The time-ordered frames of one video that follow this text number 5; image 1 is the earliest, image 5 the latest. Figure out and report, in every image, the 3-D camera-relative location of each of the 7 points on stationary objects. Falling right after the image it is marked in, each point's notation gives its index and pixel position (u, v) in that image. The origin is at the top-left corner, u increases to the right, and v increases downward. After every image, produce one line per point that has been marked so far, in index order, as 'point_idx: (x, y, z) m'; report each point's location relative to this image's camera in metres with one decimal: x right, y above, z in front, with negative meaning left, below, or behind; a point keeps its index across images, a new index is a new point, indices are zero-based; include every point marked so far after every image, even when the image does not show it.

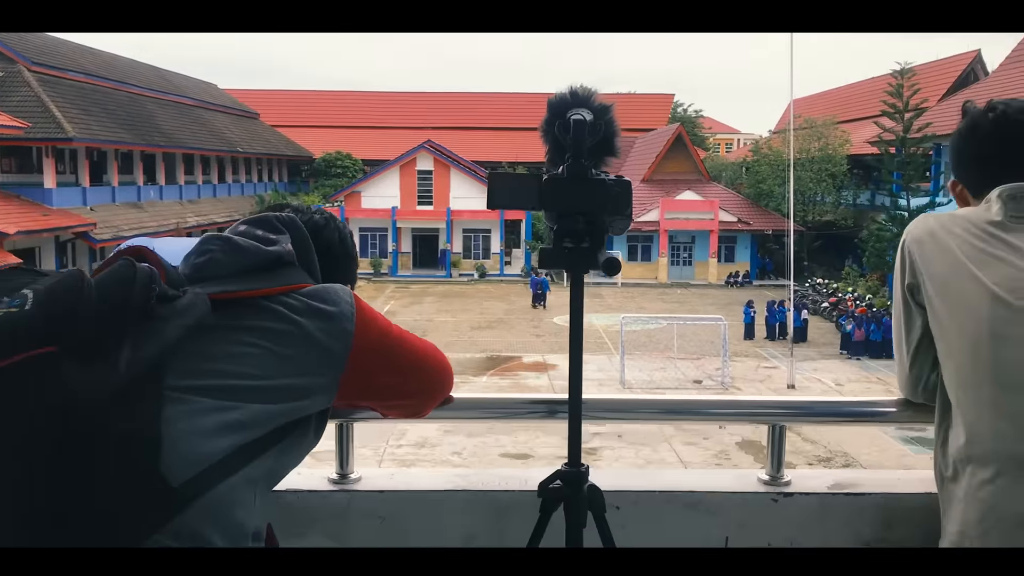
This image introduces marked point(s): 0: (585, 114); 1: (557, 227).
0: (+0.1, +0.2, +1.3) m
1: (+0.1, +0.1, +1.3) m
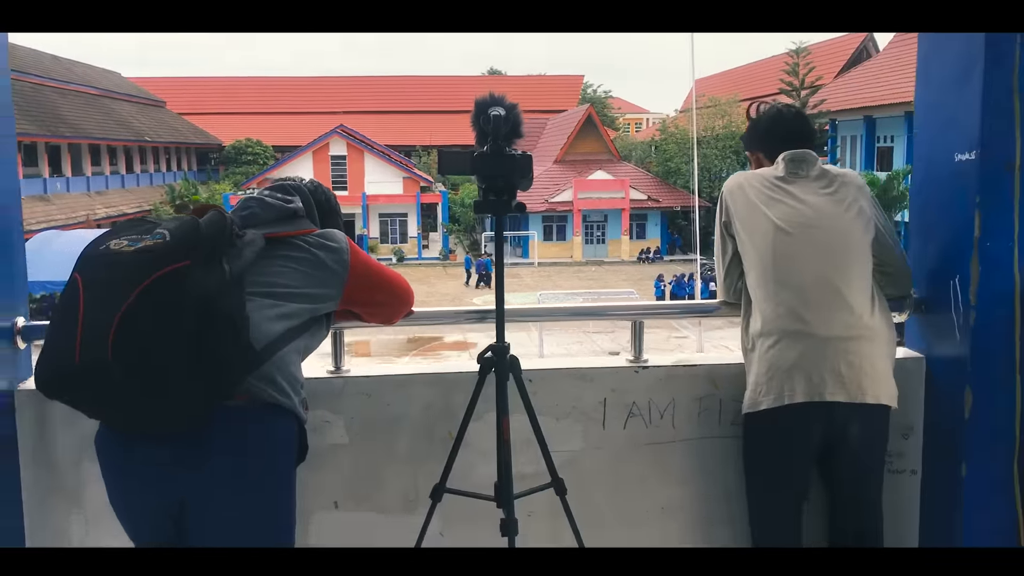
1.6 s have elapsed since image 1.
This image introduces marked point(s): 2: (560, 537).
0: (0.0, +0.3, +1.9) m
1: (-0.1, +0.2, +1.9) m
2: (+0.1, -0.5, +2.0) m
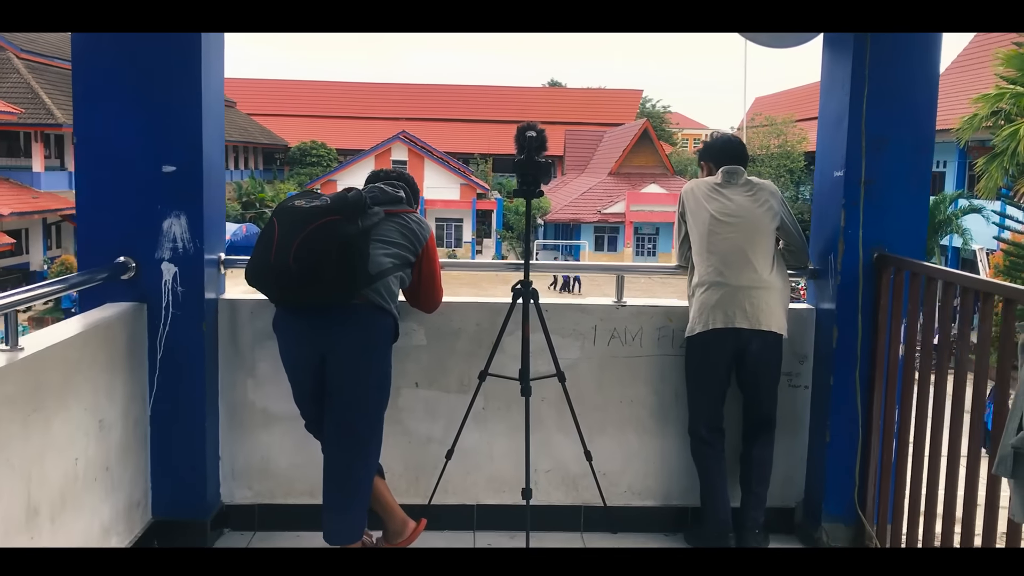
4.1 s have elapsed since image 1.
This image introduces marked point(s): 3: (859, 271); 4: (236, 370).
0: (+0.1, +0.5, +2.9) m
1: (0.0, +0.3, +2.9) m
2: (+0.2, -0.4, +3.0) m
3: (+1.0, +0.1, +2.8) m
4: (-0.8, -0.2, +3.0) m
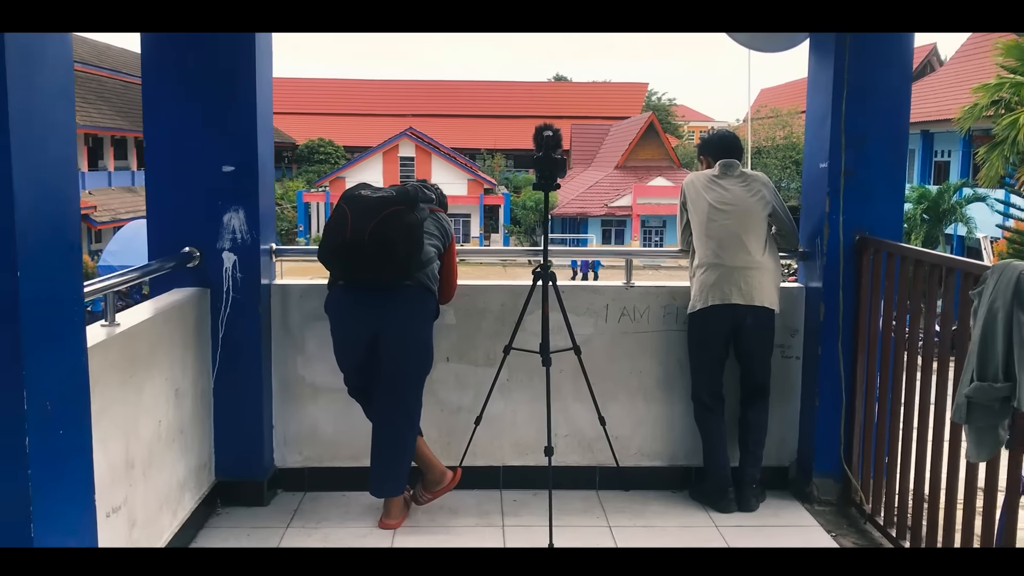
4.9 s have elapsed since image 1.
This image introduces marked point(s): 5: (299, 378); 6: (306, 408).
0: (+0.1, +0.5, +3.3) m
1: (+0.1, +0.4, +3.3) m
2: (+0.2, -0.3, +3.3) m
3: (+1.1, +0.1, +3.2) m
4: (-0.8, -0.2, +3.3) m
5: (-0.7, -0.3, +3.3) m
6: (-0.7, -0.4, +3.3) m
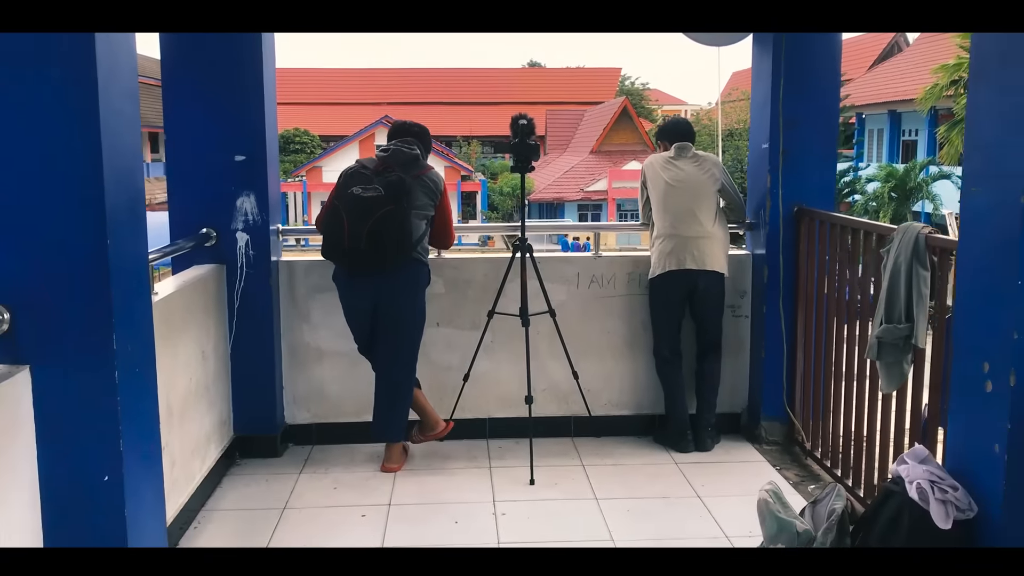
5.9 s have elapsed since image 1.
0: (0.0, +0.6, +3.7) m
1: (0.0, +0.5, +3.7) m
2: (+0.2, -0.2, +3.8) m
3: (+1.0, +0.2, +3.6) m
4: (-0.8, -0.1, +3.7) m
5: (-0.8, -0.2, +3.7) m
6: (-0.8, -0.3, +3.8) m
